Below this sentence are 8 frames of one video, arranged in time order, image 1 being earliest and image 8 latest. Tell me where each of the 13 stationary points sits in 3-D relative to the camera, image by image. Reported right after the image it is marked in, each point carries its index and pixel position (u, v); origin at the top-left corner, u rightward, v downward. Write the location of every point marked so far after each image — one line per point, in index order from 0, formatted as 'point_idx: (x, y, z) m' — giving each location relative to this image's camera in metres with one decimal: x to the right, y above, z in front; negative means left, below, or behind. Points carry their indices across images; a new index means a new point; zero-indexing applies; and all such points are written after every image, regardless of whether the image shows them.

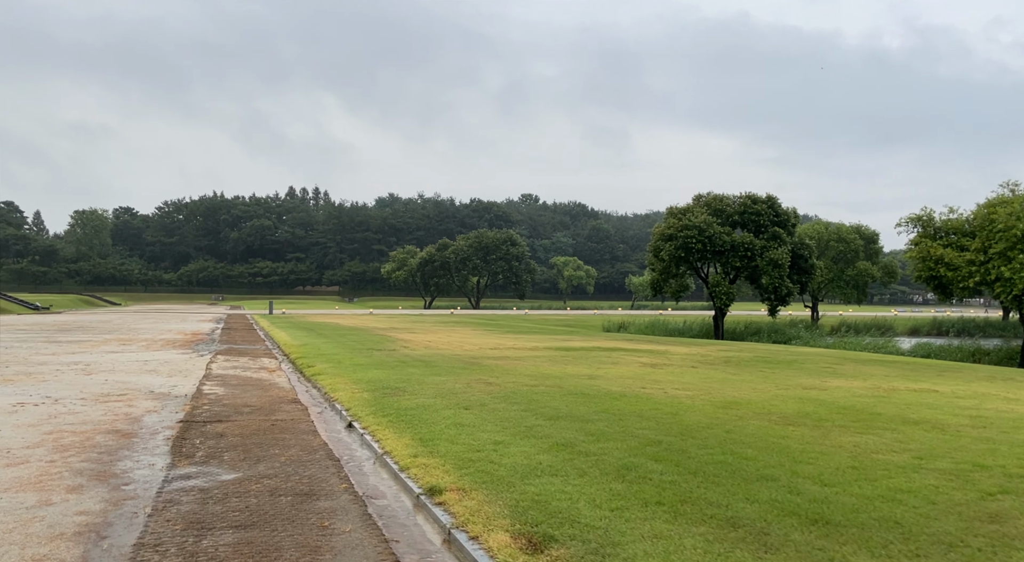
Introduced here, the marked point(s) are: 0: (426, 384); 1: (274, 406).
0: (-1.2, -1.7, +11.5) m
1: (-3.2, -1.7, +9.9) m
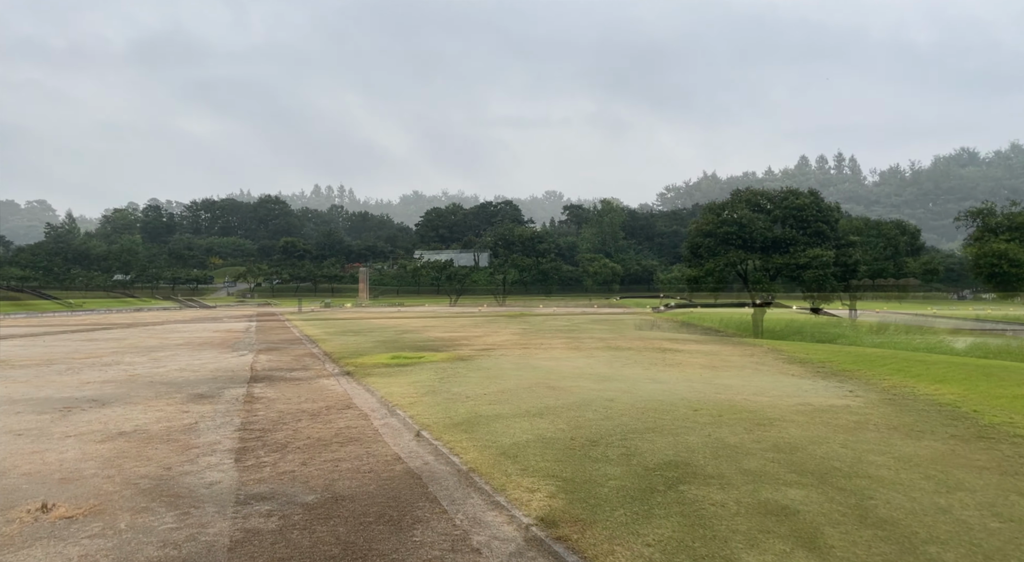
0: (-0.3, -1.7, +10.9) m
1: (-2.3, -1.7, +9.3) m
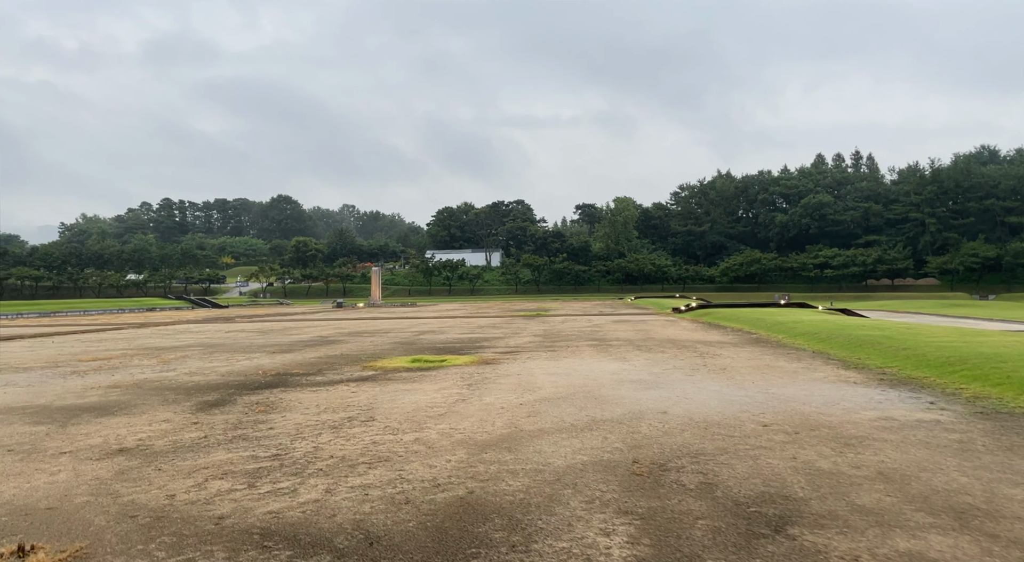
0: (+0.2, -1.6, +10.0) m
1: (-1.8, -1.7, +8.5) m
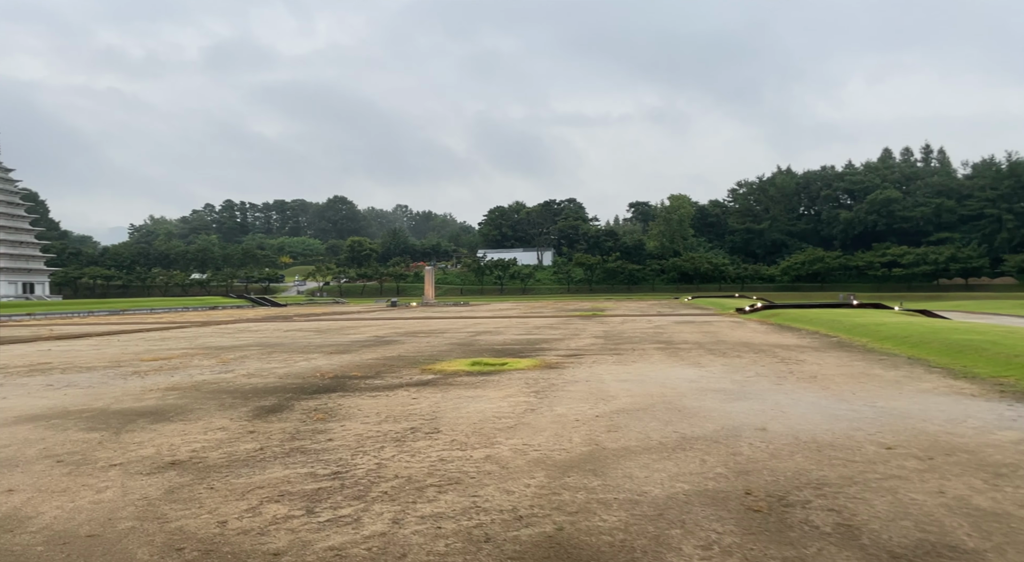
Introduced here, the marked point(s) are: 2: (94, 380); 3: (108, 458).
0: (+1.1, -1.6, +9.2) m
1: (-1.0, -1.7, +7.8) m
2: (-8.4, -2.0, +14.3) m
3: (-4.1, -1.8, +7.2) m
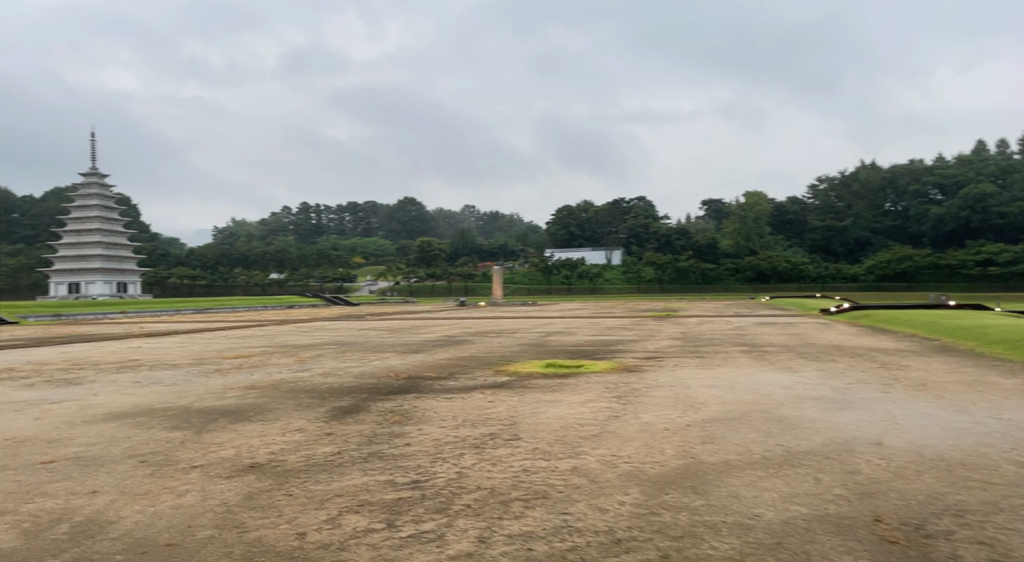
0: (+2.1, -1.6, +8.6) m
1: (-0.1, -1.7, +7.5) m
2: (-6.9, -2.0, +14.6) m
3: (-3.2, -1.8, +7.1) m
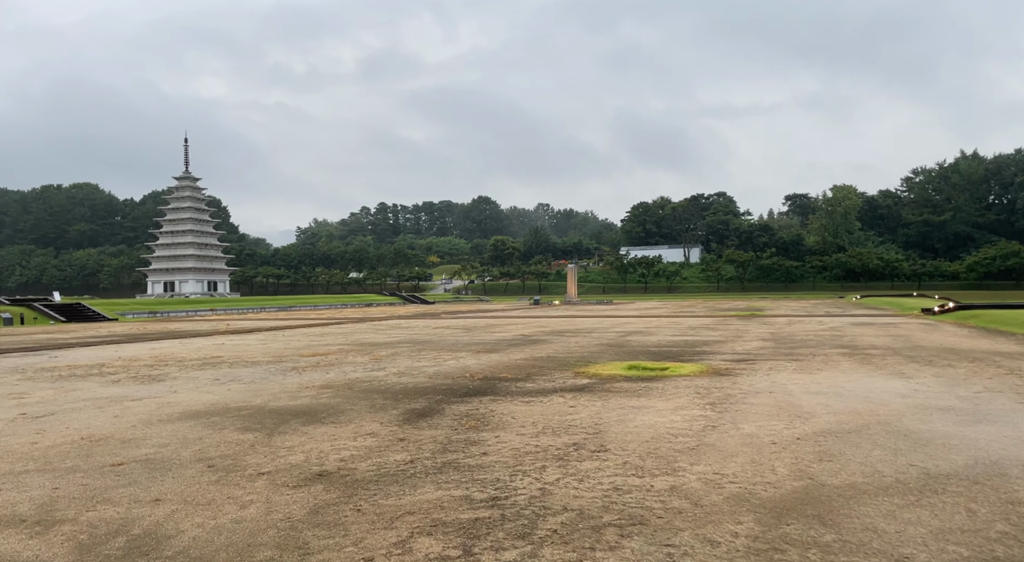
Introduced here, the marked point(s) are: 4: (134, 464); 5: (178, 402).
0: (+3.1, -1.6, +7.7) m
1: (+0.7, -1.7, +6.8) m
2: (-5.3, -1.9, +14.6) m
3: (-2.4, -1.7, +6.8) m
4: (-3.6, -1.8, +6.8) m
5: (-5.2, -1.9, +11.0) m
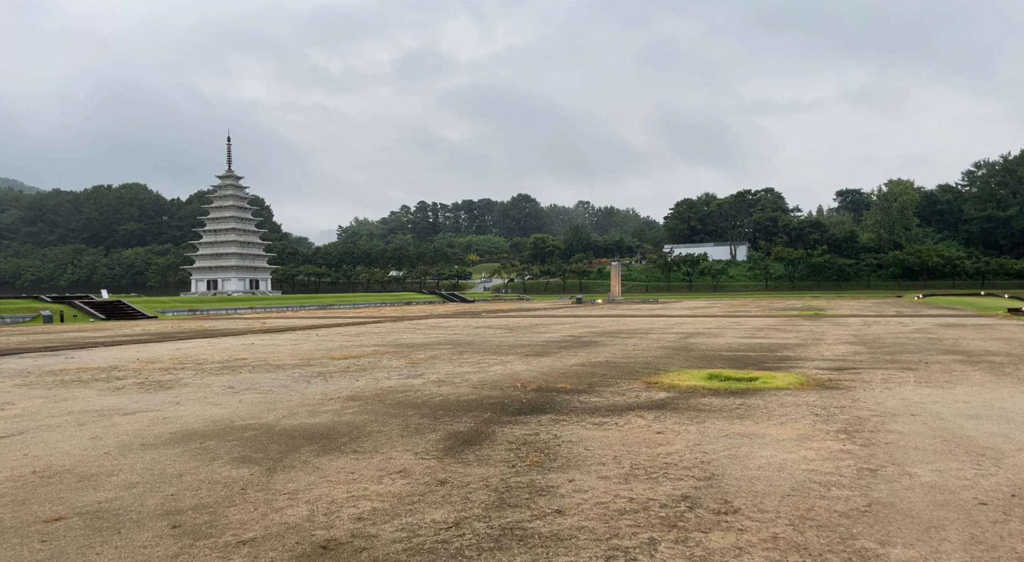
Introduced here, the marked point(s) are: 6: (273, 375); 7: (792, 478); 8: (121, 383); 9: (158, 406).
0: (+3.7, -1.5, +5.4) m
1: (+1.3, -1.6, +4.7) m
2: (-4.2, -1.8, +12.8) m
3: (-1.8, -1.6, +4.8) m
4: (-3.1, -1.7, +5.0) m
5: (-4.4, -1.8, +9.3) m
6: (-4.7, -1.9, +14.0) m
7: (+2.1, -1.5, +5.6) m
8: (-7.2, -1.9, +13.1) m
9: (-5.1, -1.8, +10.2) m
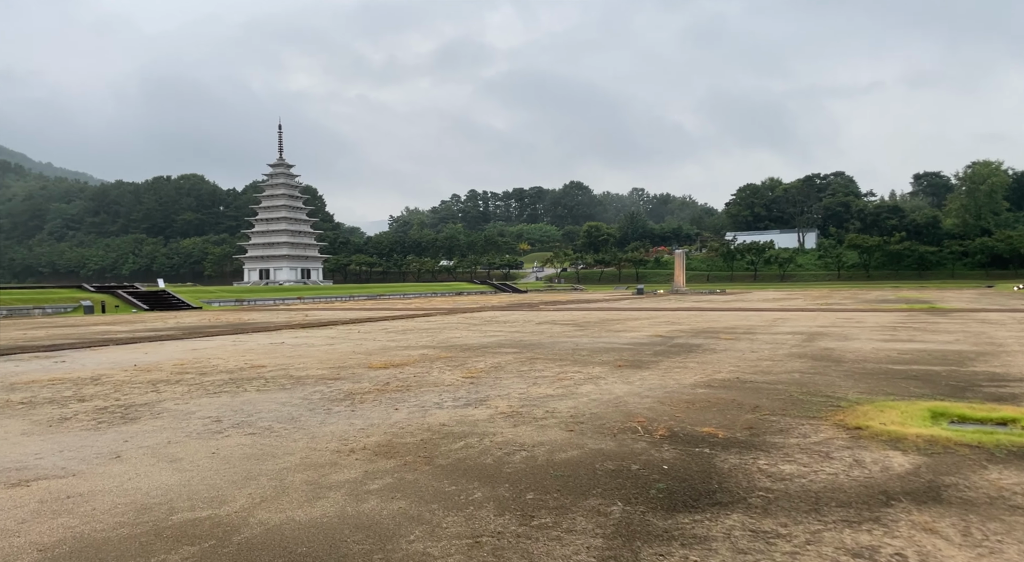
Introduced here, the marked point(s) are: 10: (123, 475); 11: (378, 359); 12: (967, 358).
0: (+4.5, -1.4, +1.2) m
1: (+2.1, -1.5, +0.6) m
2: (-2.9, -1.7, +9.1) m
3: (-1.1, -1.6, +0.9) m
4: (-2.3, -1.6, +1.2) m
5: (-3.3, -1.7, +5.5) m
6: (-3.3, -1.7, +10.3) m
7: (+3.0, -1.5, +1.4) m
8: (-5.8, -1.7, +9.6) m
9: (-4.0, -1.7, +6.6) m
10: (-3.3, -1.7, +6.2) m
11: (-3.0, -1.7, +15.1) m
12: (+8.3, -1.4, +13.1) m
